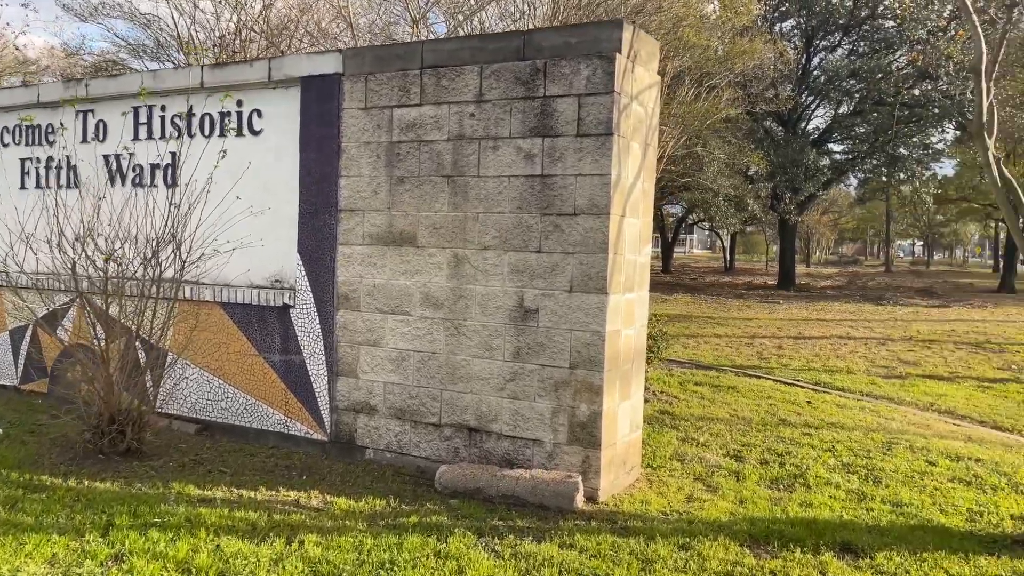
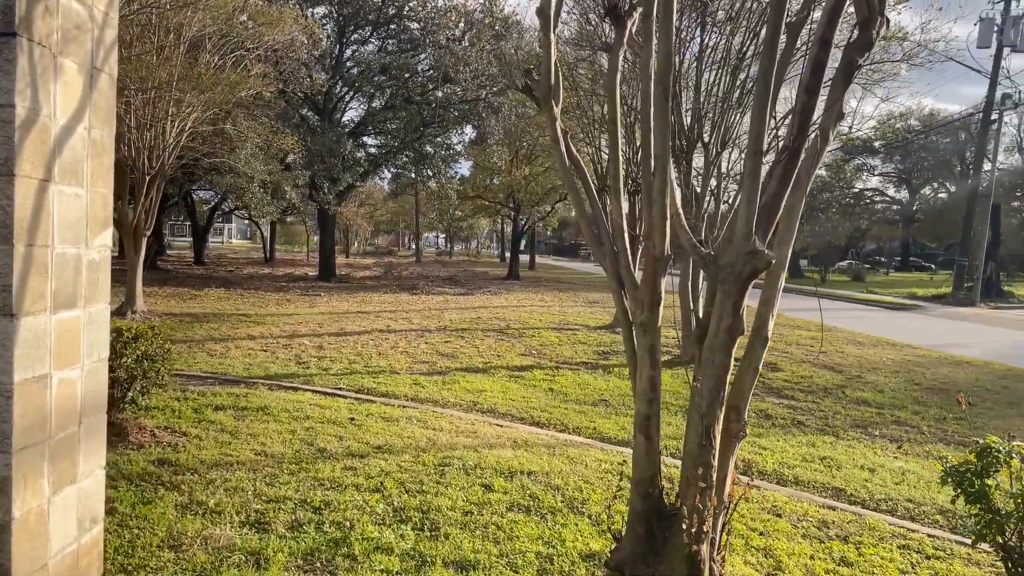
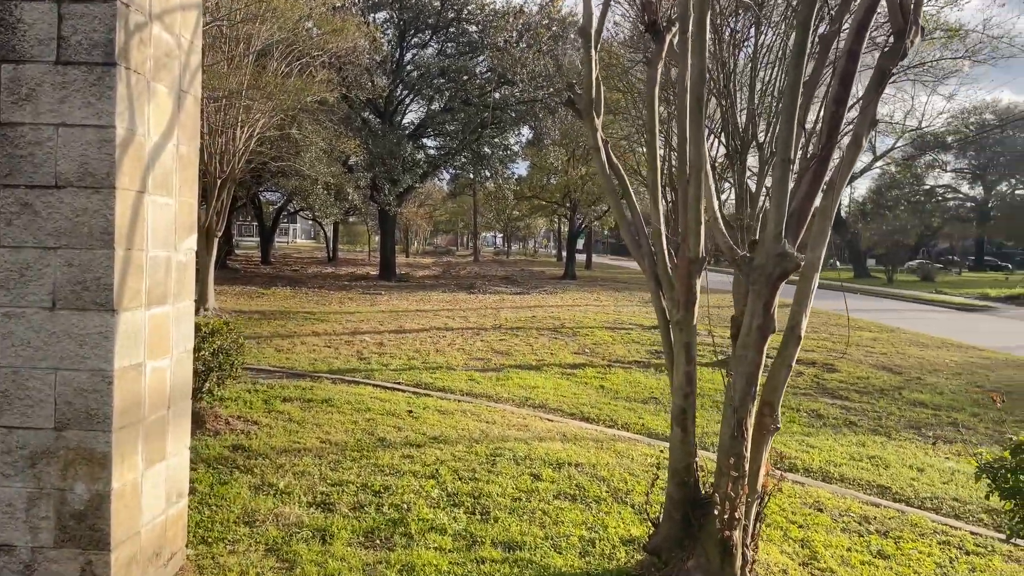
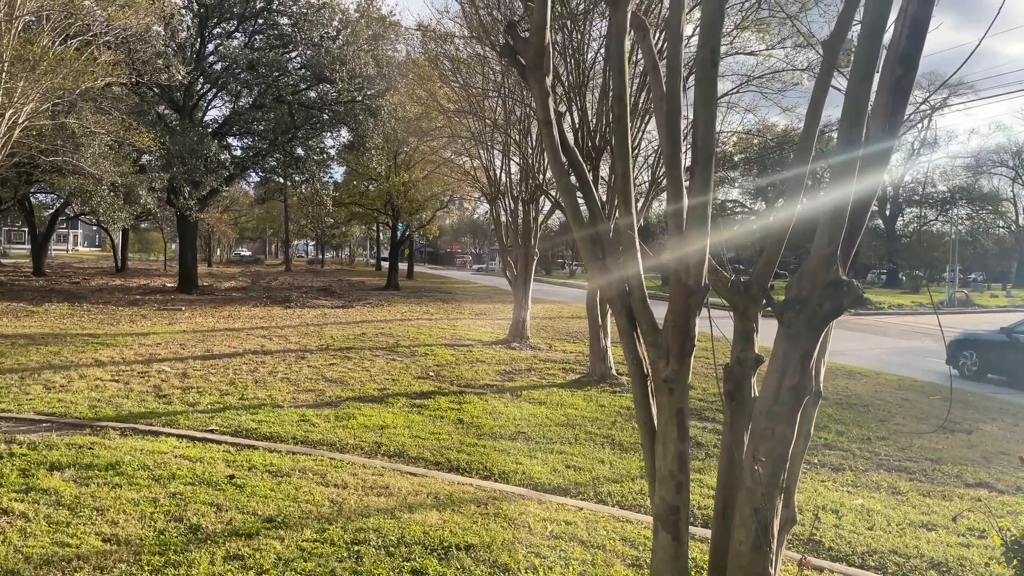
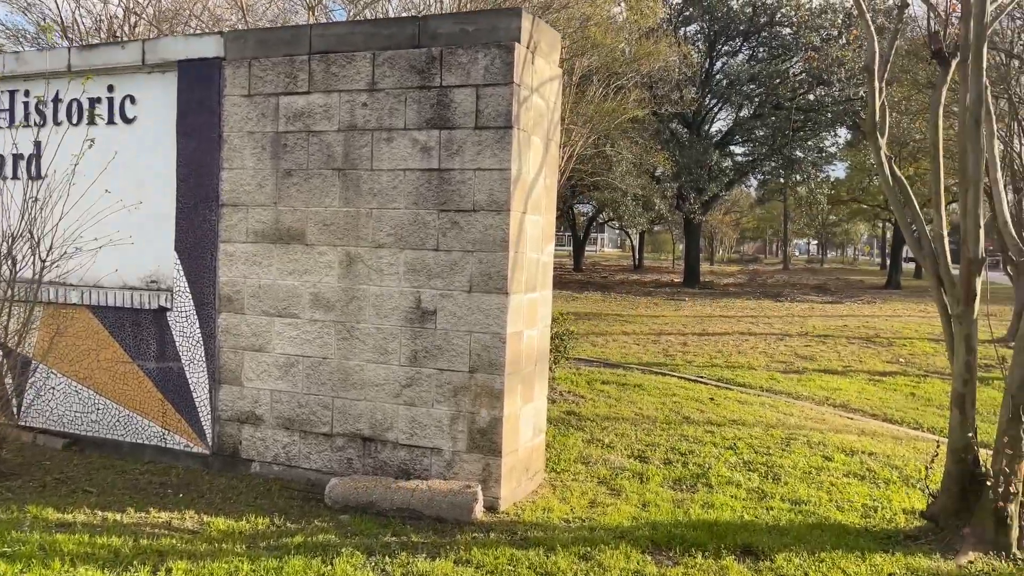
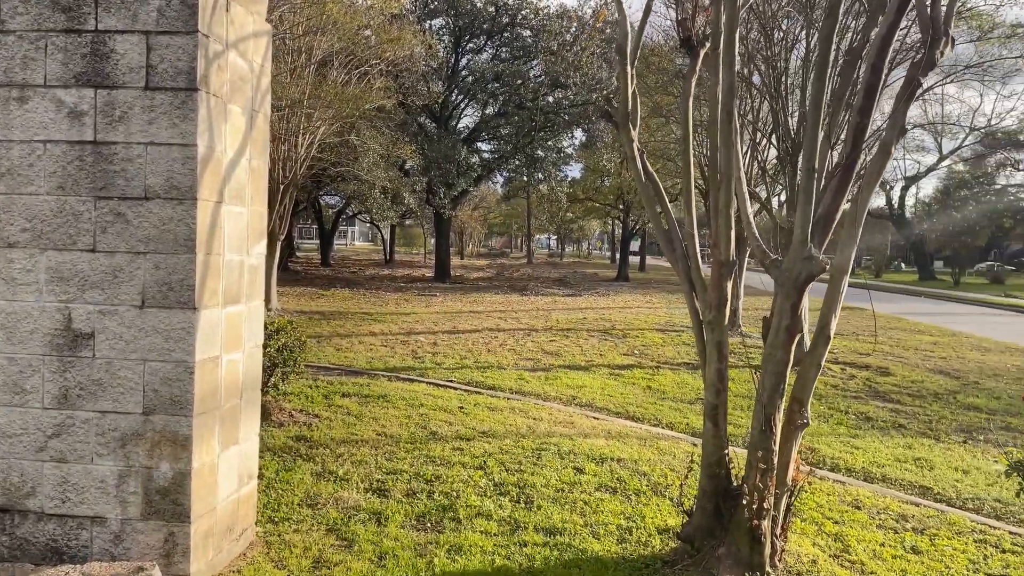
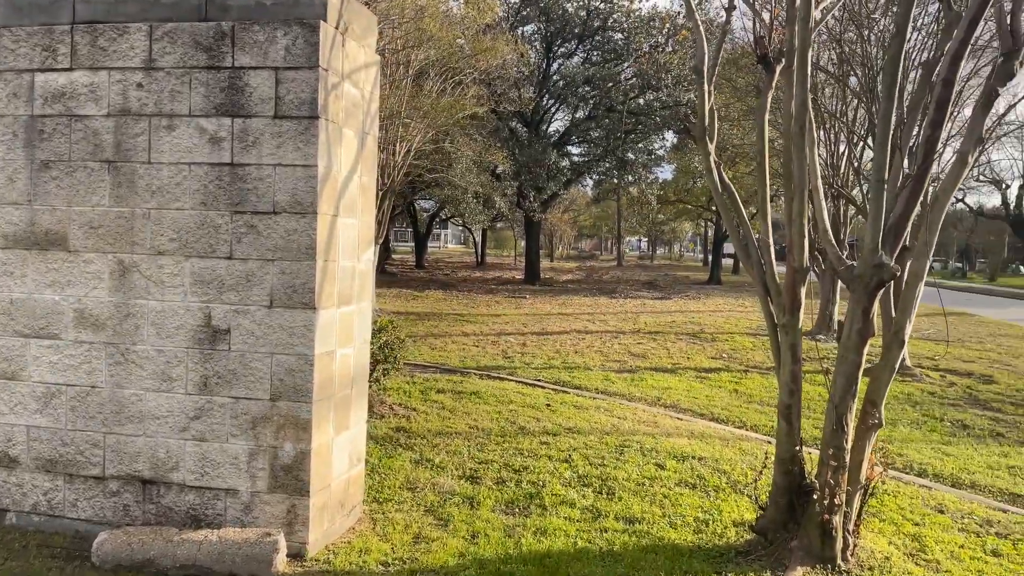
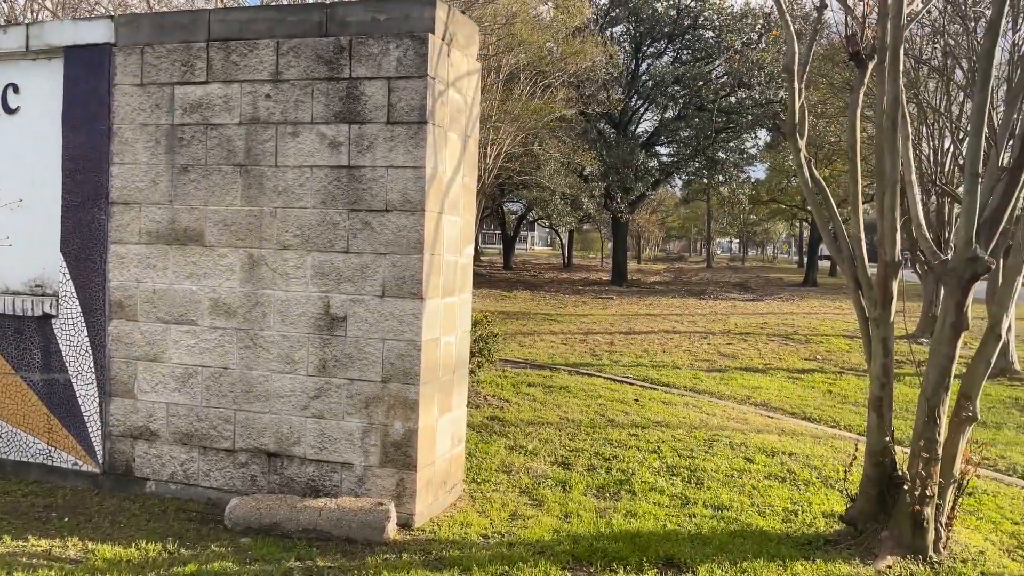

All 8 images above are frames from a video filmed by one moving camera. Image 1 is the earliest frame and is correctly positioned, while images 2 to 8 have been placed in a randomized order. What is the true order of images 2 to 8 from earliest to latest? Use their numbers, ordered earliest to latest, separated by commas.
5, 8, 7, 6, 3, 2, 4
